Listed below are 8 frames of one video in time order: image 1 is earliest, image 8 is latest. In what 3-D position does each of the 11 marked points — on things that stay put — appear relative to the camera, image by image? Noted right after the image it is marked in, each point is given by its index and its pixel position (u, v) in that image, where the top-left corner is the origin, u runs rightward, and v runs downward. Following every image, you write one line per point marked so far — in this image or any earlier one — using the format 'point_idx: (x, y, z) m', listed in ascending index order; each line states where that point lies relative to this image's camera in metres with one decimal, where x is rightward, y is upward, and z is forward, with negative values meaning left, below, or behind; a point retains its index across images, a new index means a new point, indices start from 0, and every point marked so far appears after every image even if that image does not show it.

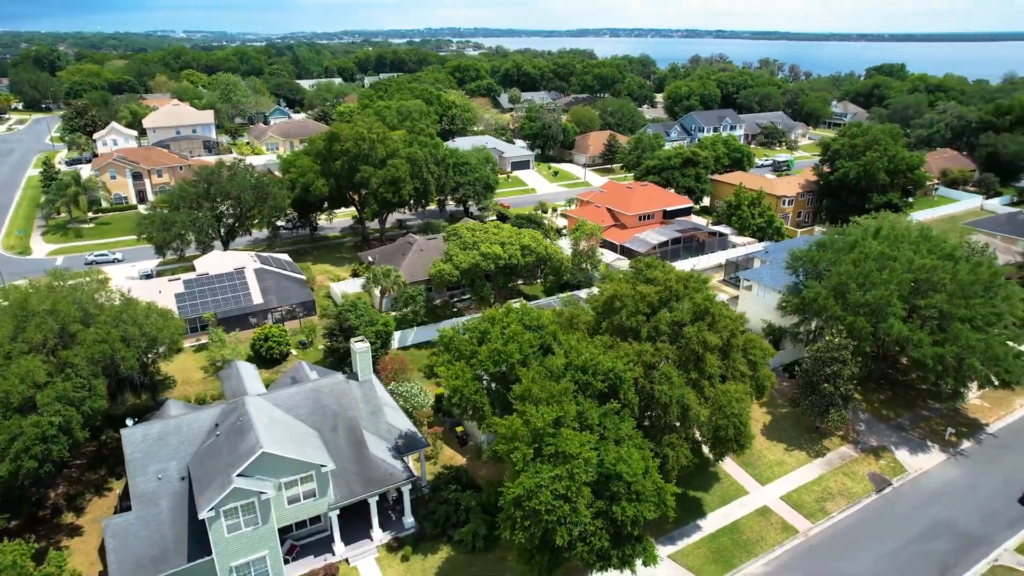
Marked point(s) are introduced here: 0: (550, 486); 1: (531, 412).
0: (+1.2, -5.5, +17.6) m
1: (+0.8, -3.5, +18.6) m
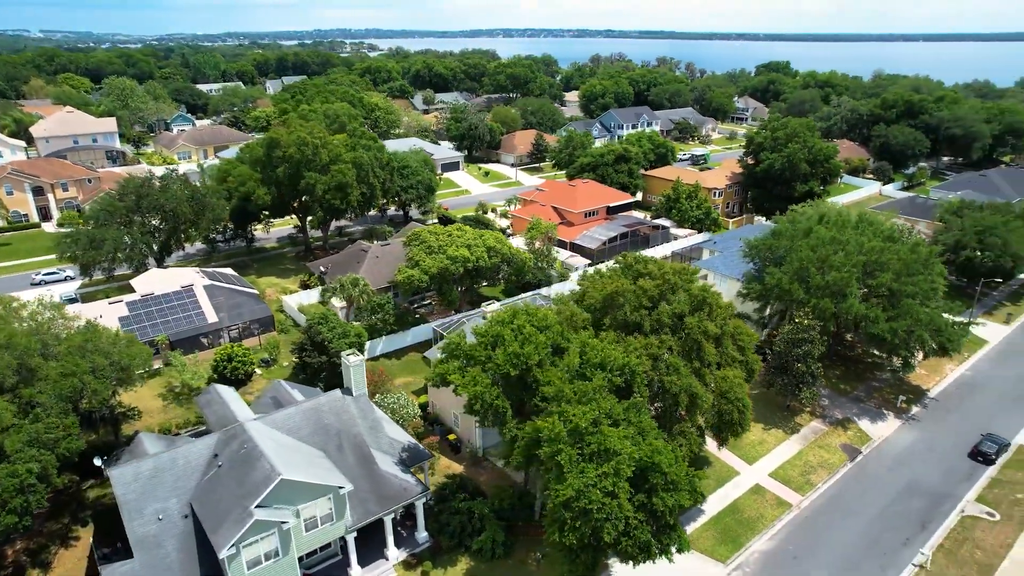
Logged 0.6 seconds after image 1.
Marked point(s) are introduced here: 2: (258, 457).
0: (+2.5, -5.4, +17.7) m
1: (+1.8, -3.5, +18.6) m
2: (-7.6, -5.2, +19.6) m
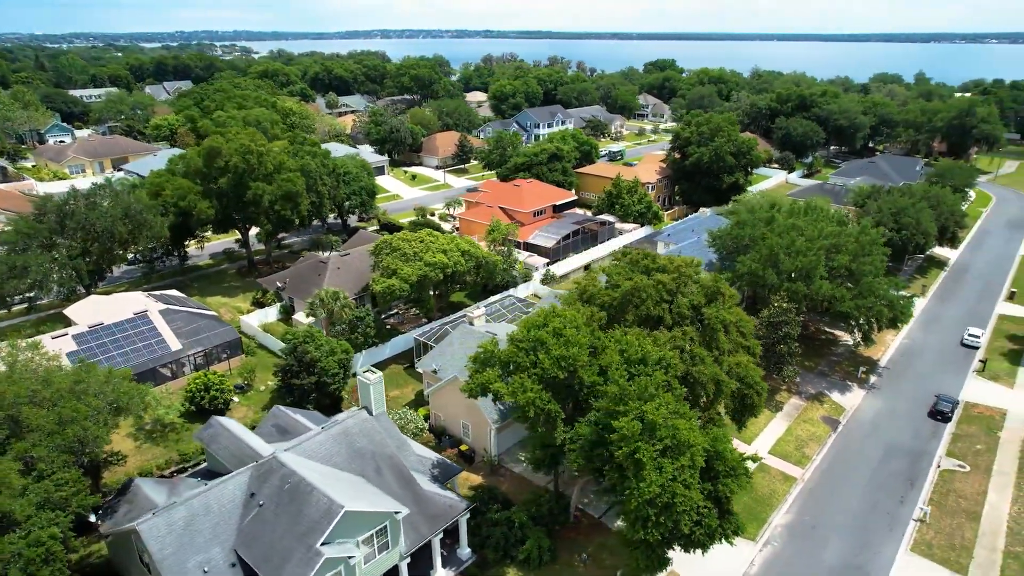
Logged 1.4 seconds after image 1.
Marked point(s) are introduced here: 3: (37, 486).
0: (+4.7, -5.3, +17.9) m
1: (+3.8, -3.5, +18.7) m
2: (-5.6, -5.7, +18.1) m
3: (-12.4, -5.2, +16.7) m
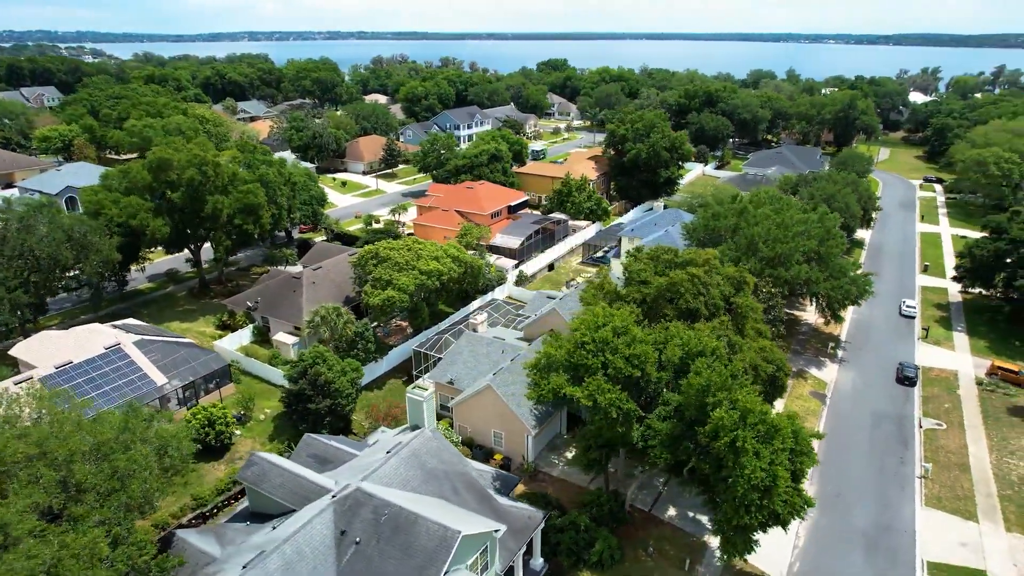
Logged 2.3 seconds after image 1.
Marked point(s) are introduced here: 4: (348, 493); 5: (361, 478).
0: (+7.6, -5.1, +18.6) m
1: (+6.5, -3.3, +19.2) m
2: (-2.5, -6.2, +17.1) m
3: (-9.0, -6.0, +14.6) m
4: (-4.6, -5.8, +18.3) m
5: (-4.5, -5.7, +19.4) m
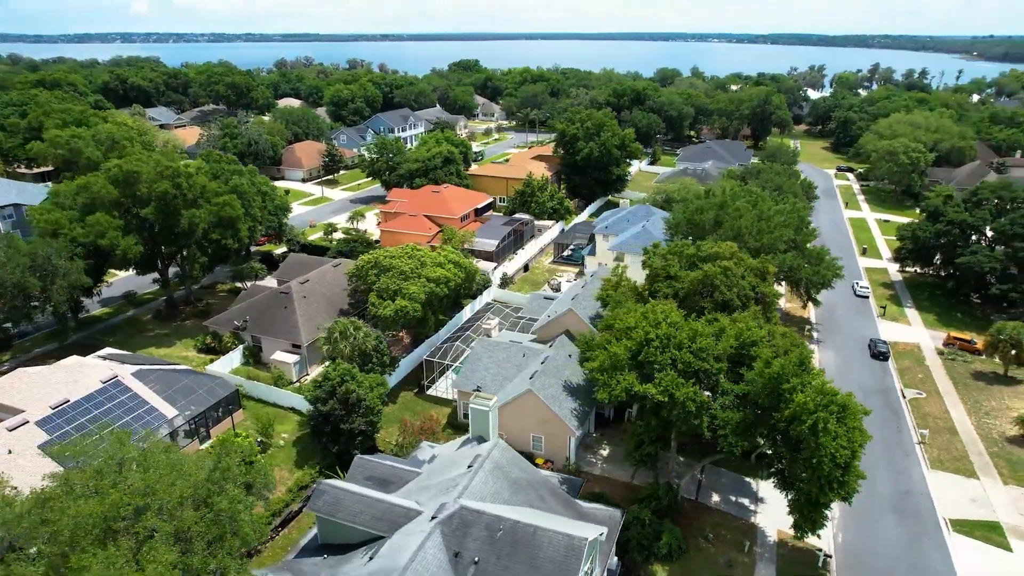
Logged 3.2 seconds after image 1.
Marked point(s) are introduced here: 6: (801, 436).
0: (+10.4, -4.7, +19.7) m
1: (+9.1, -3.0, +20.1) m
2: (+0.7, -6.4, +16.8) m
3: (-5.4, -6.6, +13.4) m
4: (-1.6, -6.2, +17.6) m
5: (-1.7, -6.0, +18.8) m
6: (+9.0, -4.6, +19.9) m
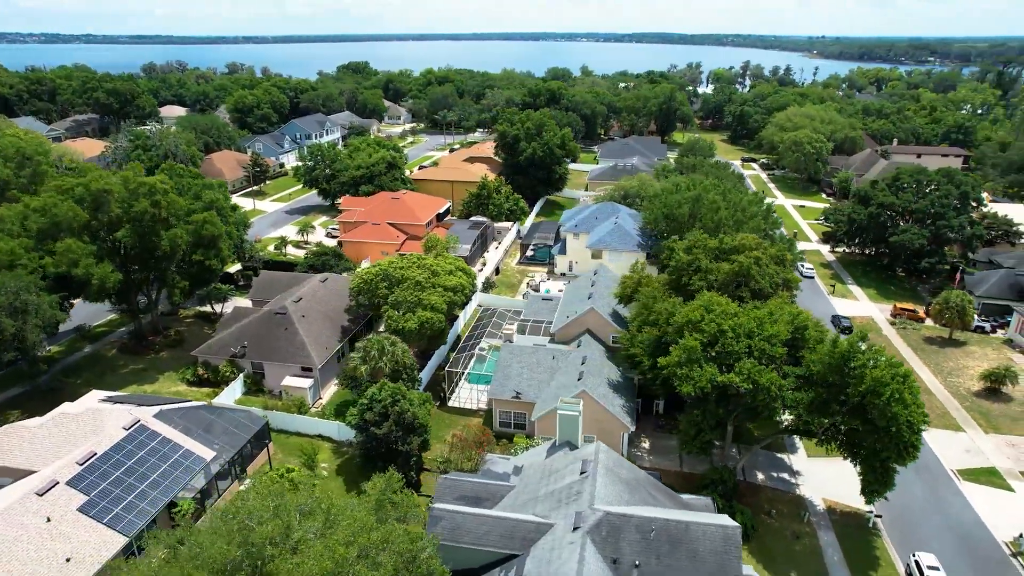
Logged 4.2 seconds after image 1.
0: (+13.7, -4.0, +21.5) m
1: (+12.2, -2.5, +21.8) m
2: (+4.7, -6.3, +17.0) m
3: (-0.6, -7.0, +12.6) m
4: (+2.3, -6.3, +17.5) m
5: (+2.0, -6.2, +18.6) m
6: (+12.2, -4.0, +21.6) m
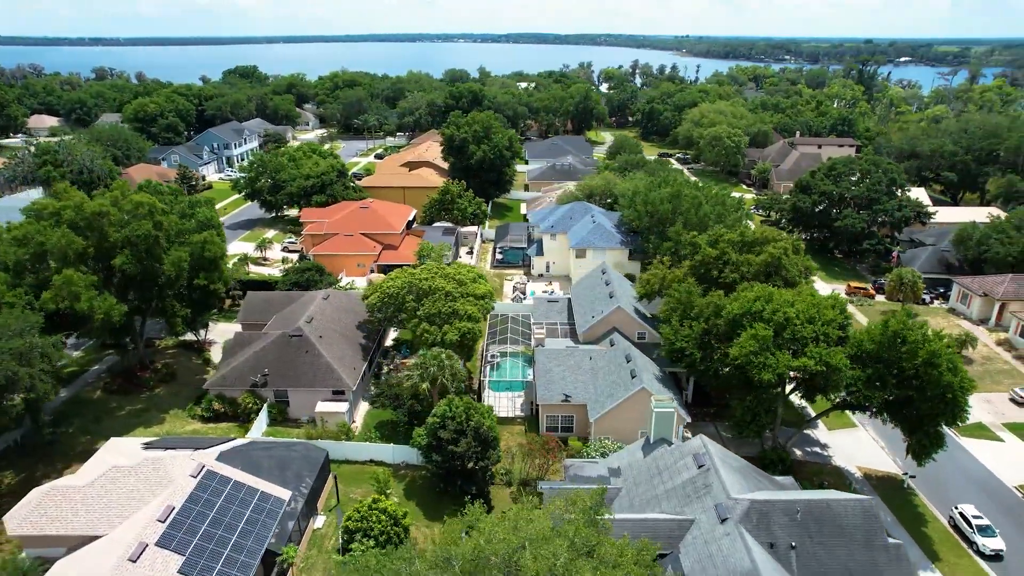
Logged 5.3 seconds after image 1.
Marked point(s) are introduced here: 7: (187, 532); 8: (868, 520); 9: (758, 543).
0: (+16.9, -3.3, +23.9) m
1: (+15.3, -1.8, +23.9) m
2: (+9.0, -6.1, +18.0) m
3: (+4.5, -7.0, +12.8) m
4: (+6.5, -6.2, +18.0) m
5: (+6.1, -6.2, +19.1) m
6: (+15.5, -3.4, +23.7) m
7: (-9.5, -7.1, +18.7) m
8: (+9.9, -6.5, +17.7) m
9: (+6.6, -7.0, +17.4) m
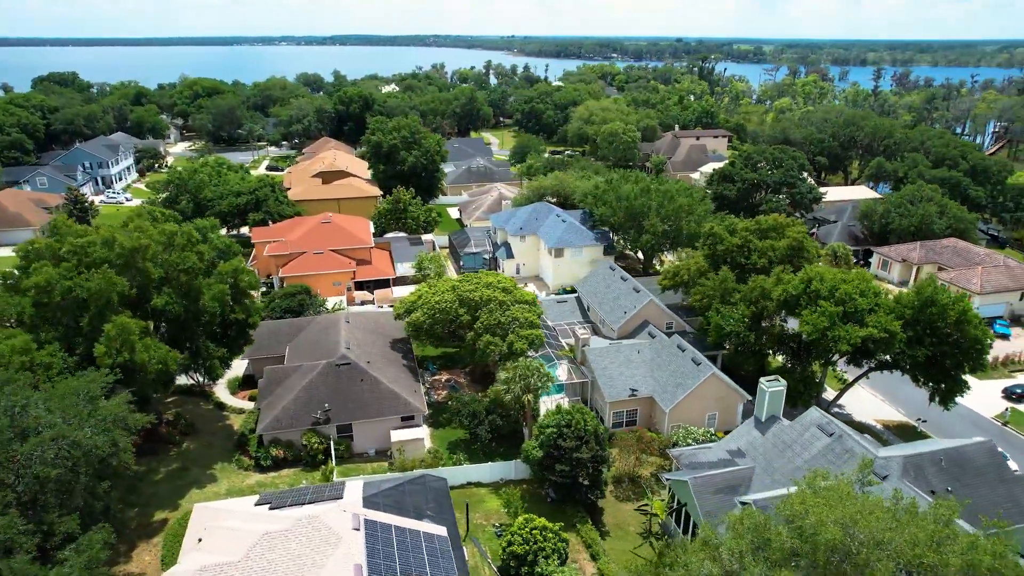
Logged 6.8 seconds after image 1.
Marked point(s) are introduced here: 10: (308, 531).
0: (+20.7, -1.8, +28.2) m
1: (+19.0, -0.4, +27.8) m
2: (+14.7, -5.3, +20.7) m
3: (+11.6, -6.5, +14.5) m
4: (+12.3, -5.6, +20.1) m
5: (+11.6, -5.6, +21.0) m
6: (+19.3, -2.0, +27.7) m
7: (-3.3, -7.9, +17.0) m
8: (+15.6, -5.6, +20.6) m
9: (+12.6, -6.3, +19.5) m
10: (-5.8, -6.9, +18.2) m
